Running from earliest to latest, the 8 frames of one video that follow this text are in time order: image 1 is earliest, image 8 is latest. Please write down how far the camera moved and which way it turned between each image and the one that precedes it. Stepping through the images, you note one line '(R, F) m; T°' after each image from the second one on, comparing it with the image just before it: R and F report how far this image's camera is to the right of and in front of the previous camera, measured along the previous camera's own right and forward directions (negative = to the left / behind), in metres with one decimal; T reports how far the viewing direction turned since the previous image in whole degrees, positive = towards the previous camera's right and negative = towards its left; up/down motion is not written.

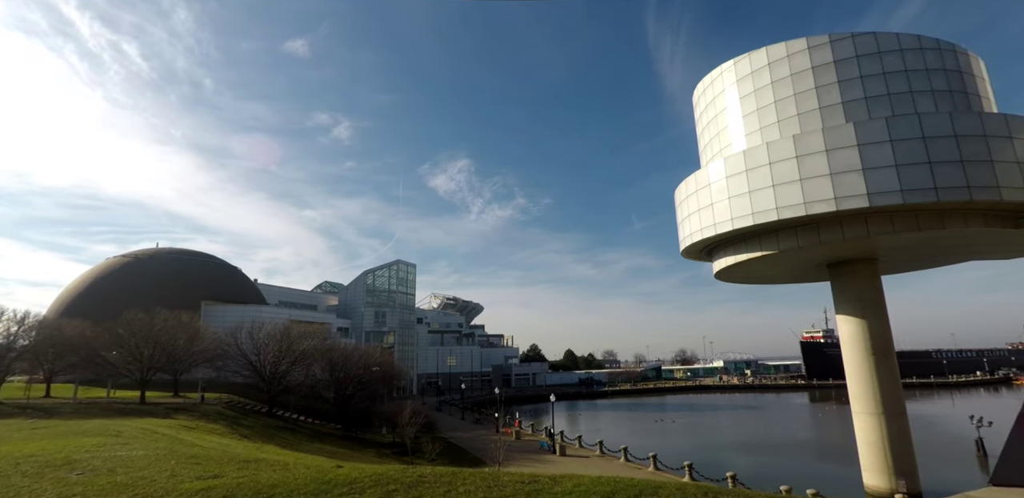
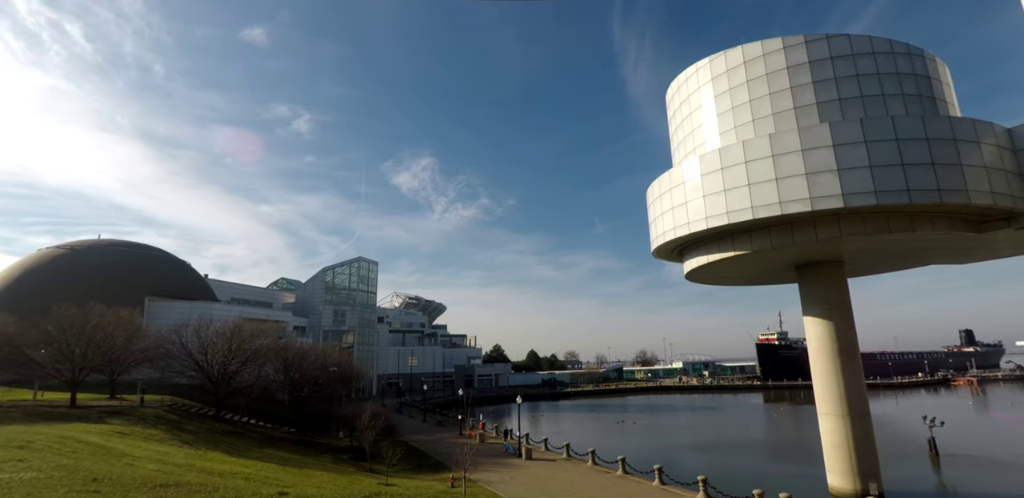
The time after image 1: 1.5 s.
(-1.9, +1.2) m; +4°
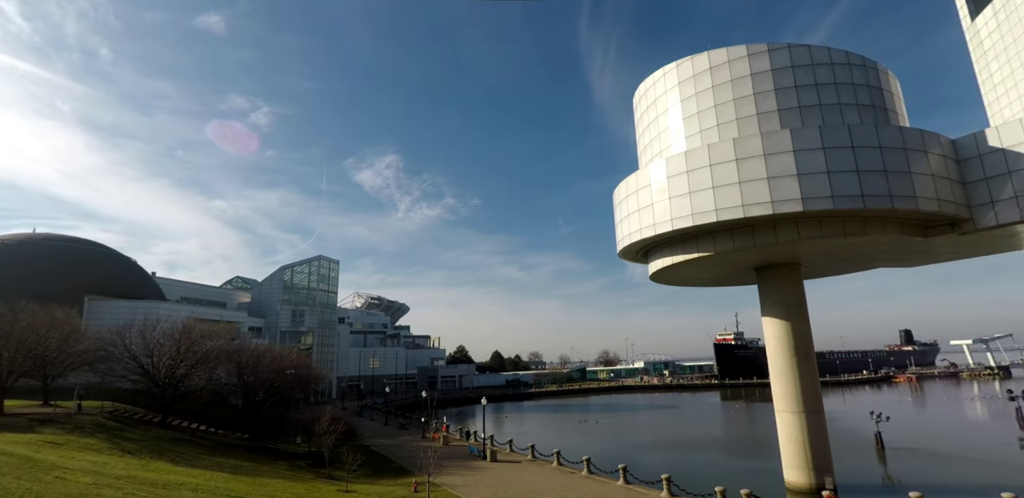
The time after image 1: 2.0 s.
(-0.2, +0.6) m; +4°
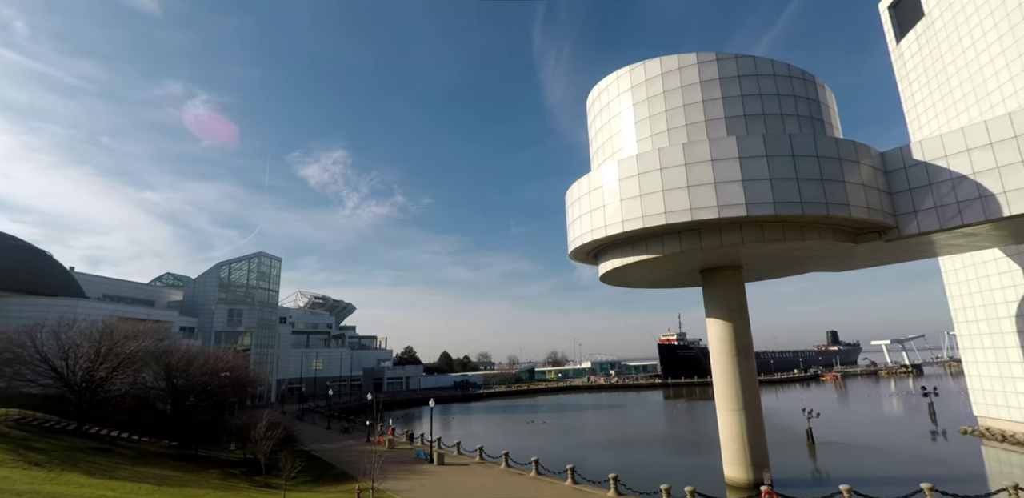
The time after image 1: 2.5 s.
(-0.1, +0.6) m; +6°
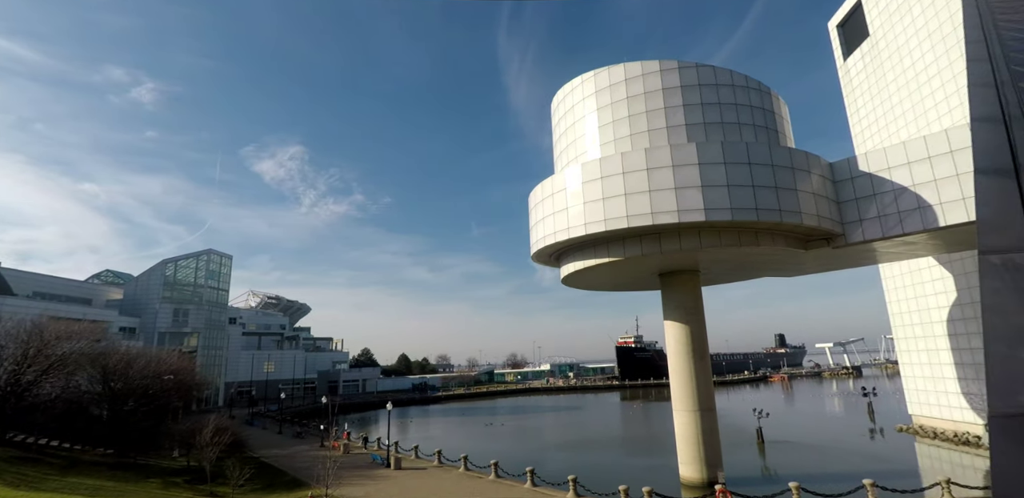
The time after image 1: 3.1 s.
(-0.2, +0.3) m; +4°
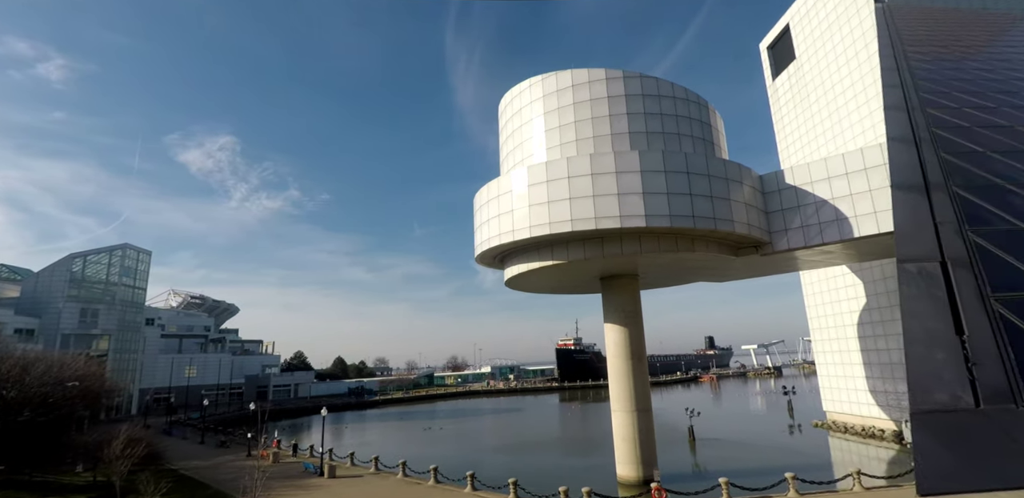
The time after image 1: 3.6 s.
(-0.2, +0.3) m; +7°
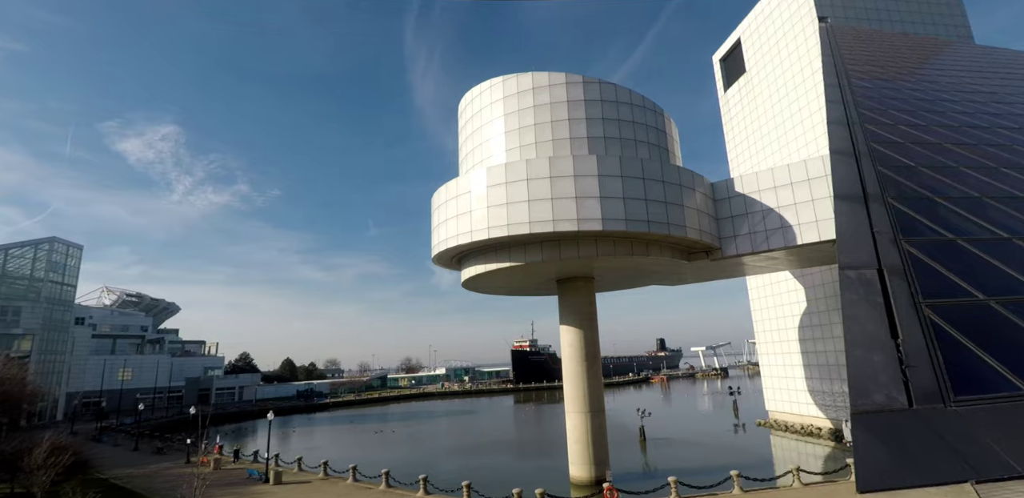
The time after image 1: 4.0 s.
(0.0, +0.2) m; +5°
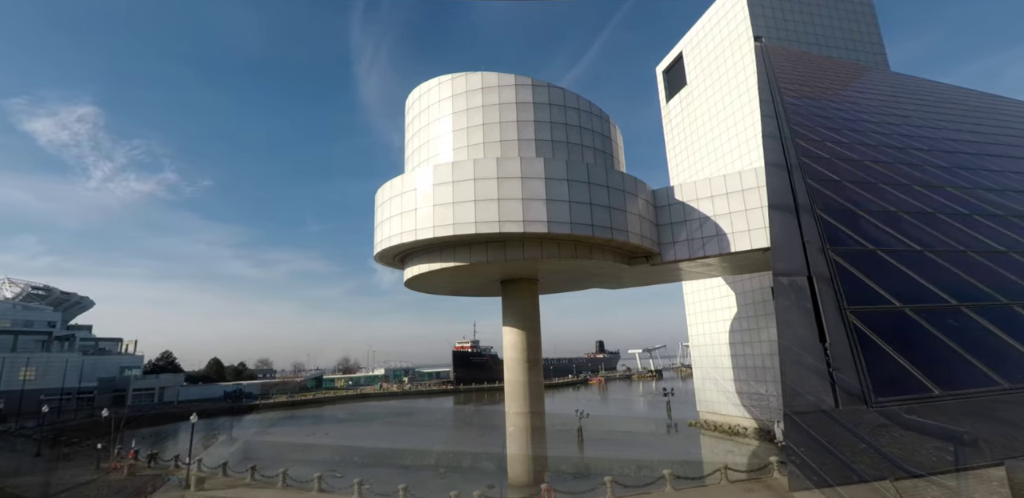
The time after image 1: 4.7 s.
(0.0, +0.3) m; +6°
